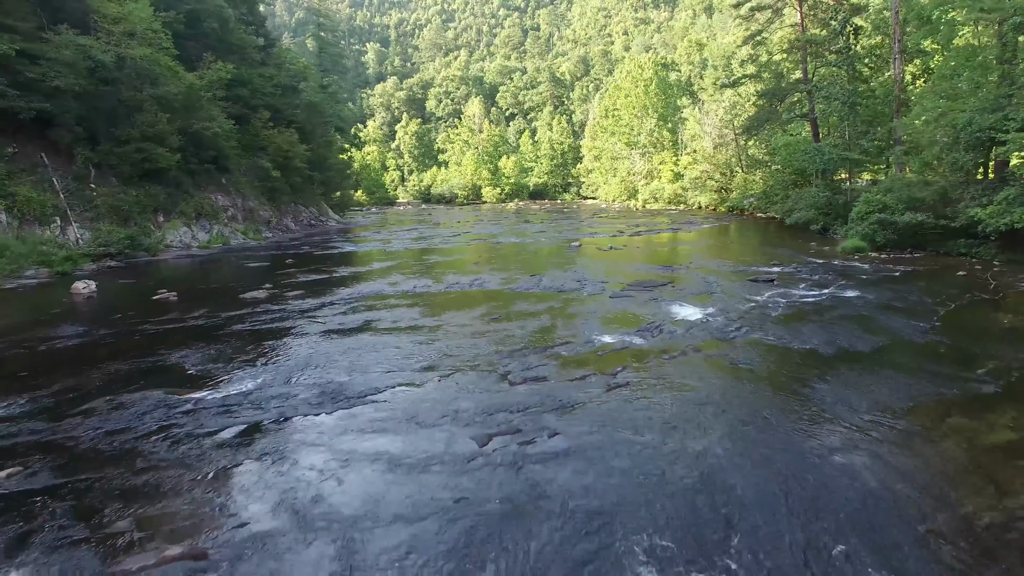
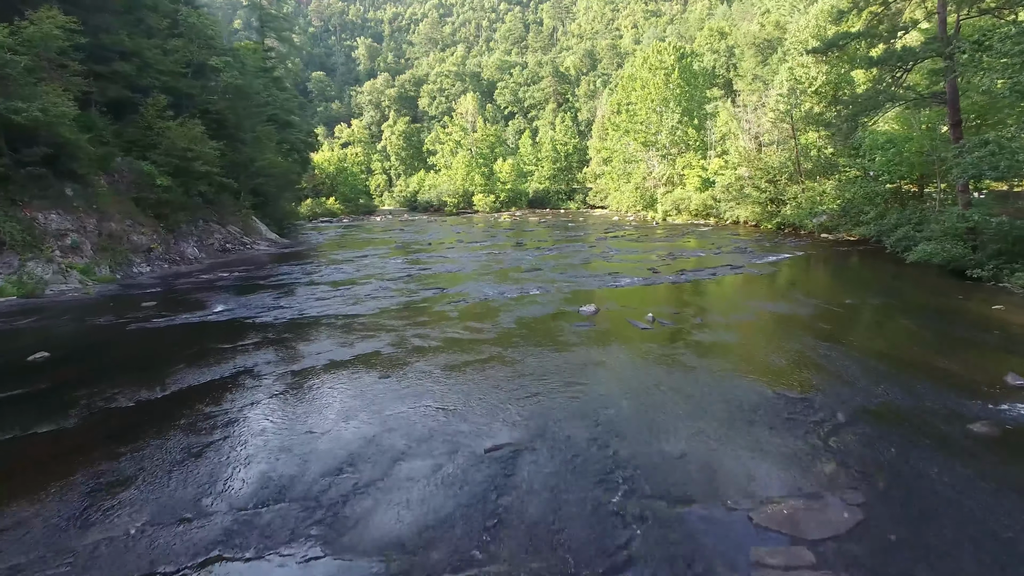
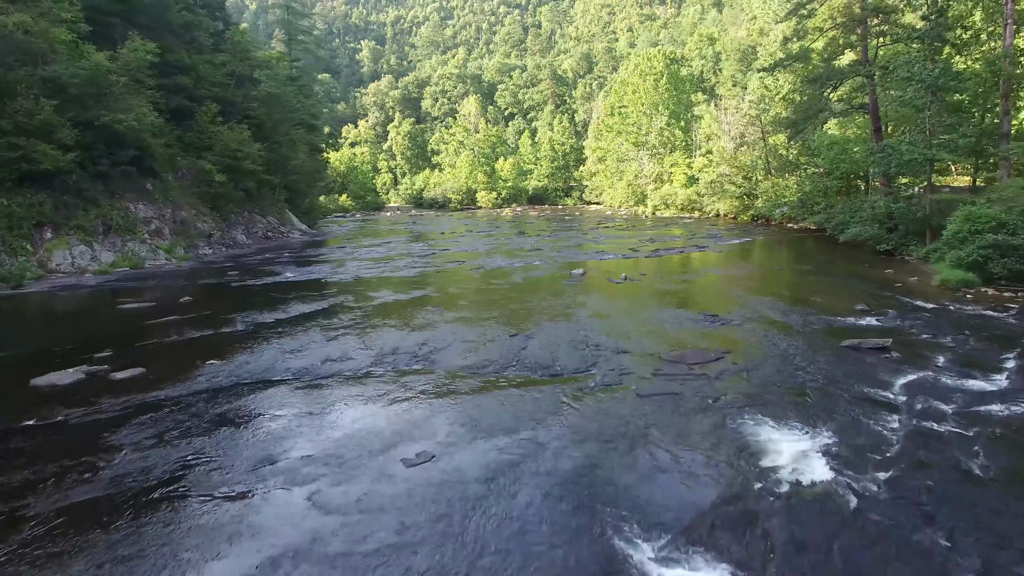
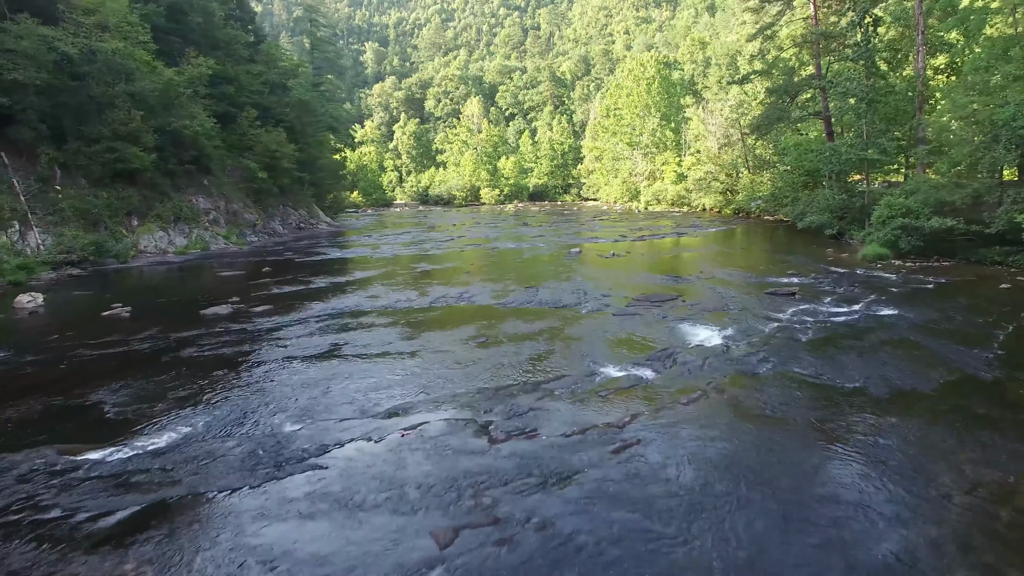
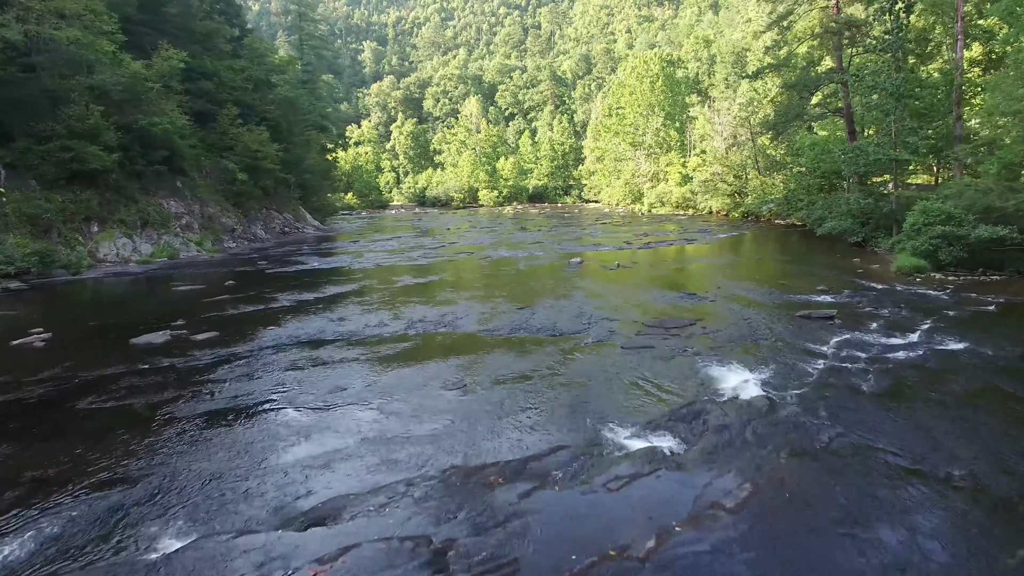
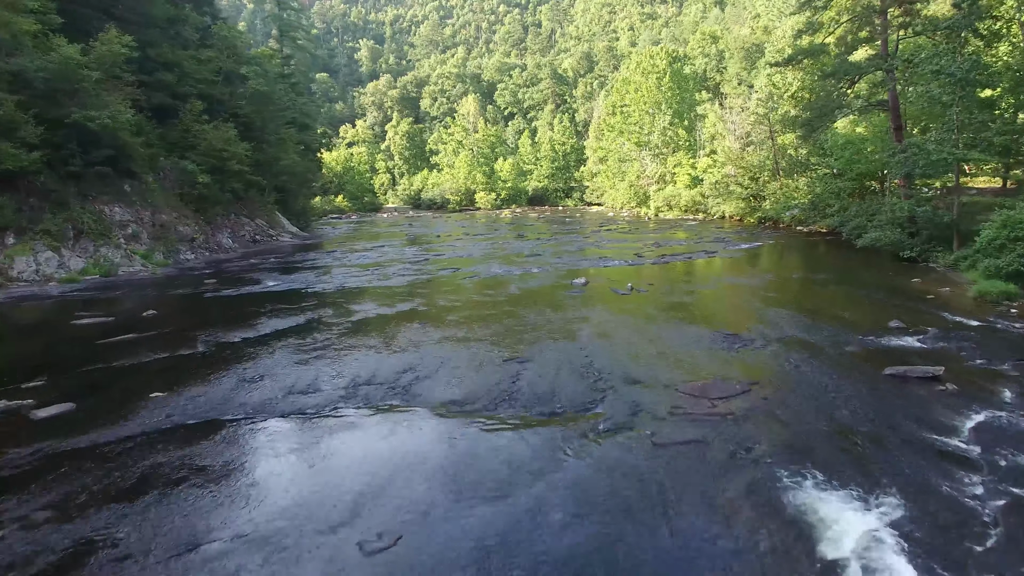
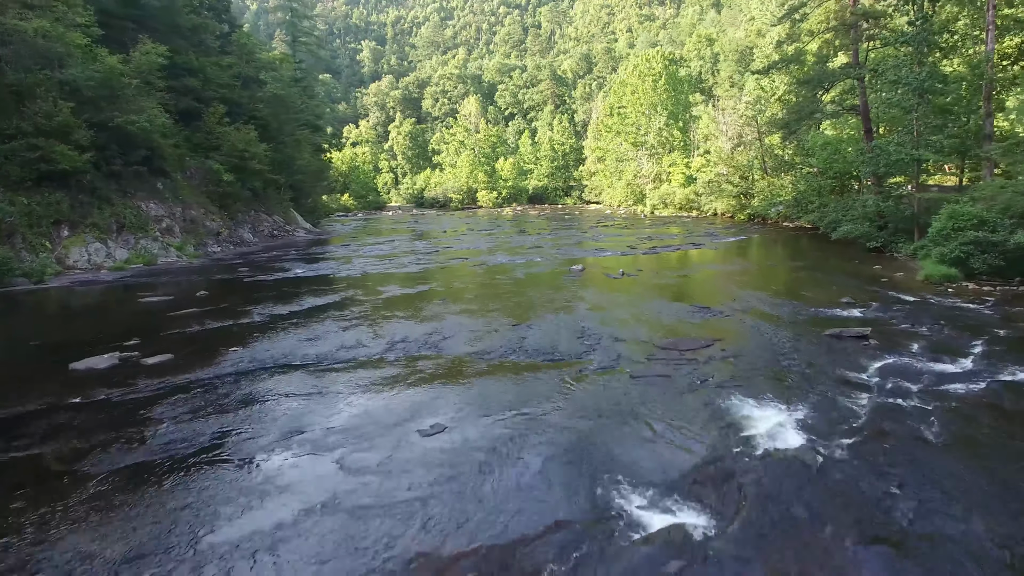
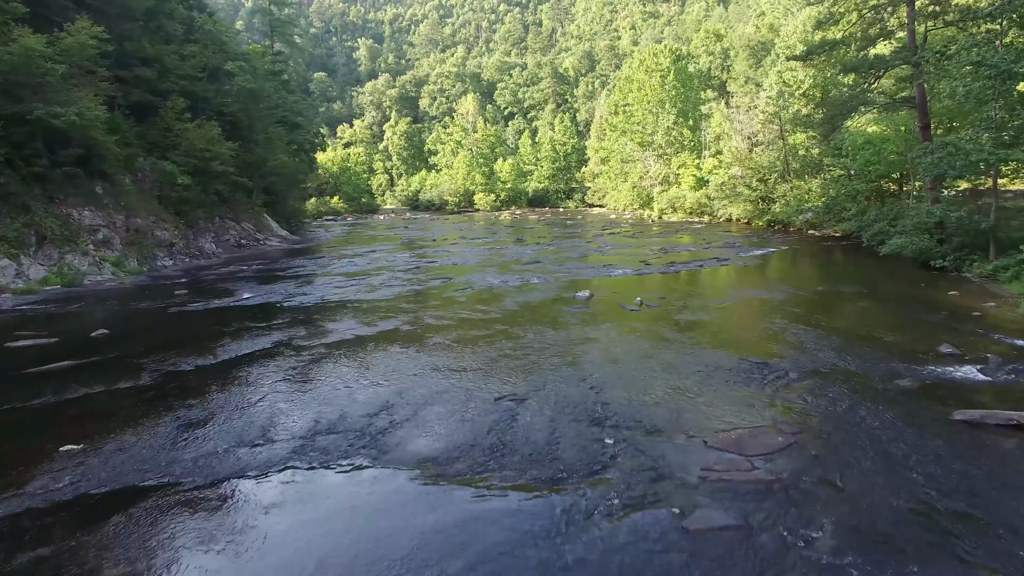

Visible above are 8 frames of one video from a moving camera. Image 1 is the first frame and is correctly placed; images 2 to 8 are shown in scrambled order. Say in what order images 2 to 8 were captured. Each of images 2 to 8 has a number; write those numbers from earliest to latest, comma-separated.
4, 5, 7, 3, 6, 8, 2
